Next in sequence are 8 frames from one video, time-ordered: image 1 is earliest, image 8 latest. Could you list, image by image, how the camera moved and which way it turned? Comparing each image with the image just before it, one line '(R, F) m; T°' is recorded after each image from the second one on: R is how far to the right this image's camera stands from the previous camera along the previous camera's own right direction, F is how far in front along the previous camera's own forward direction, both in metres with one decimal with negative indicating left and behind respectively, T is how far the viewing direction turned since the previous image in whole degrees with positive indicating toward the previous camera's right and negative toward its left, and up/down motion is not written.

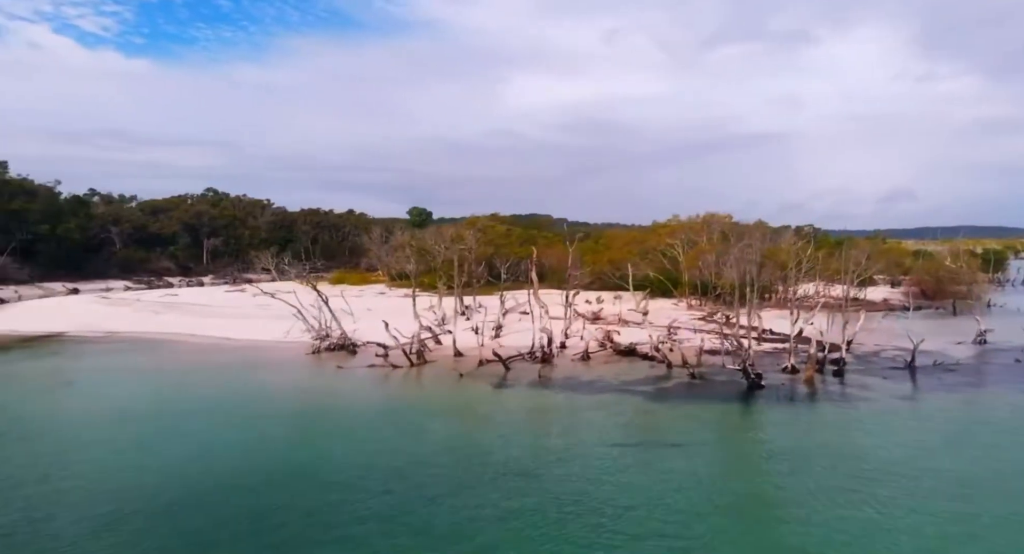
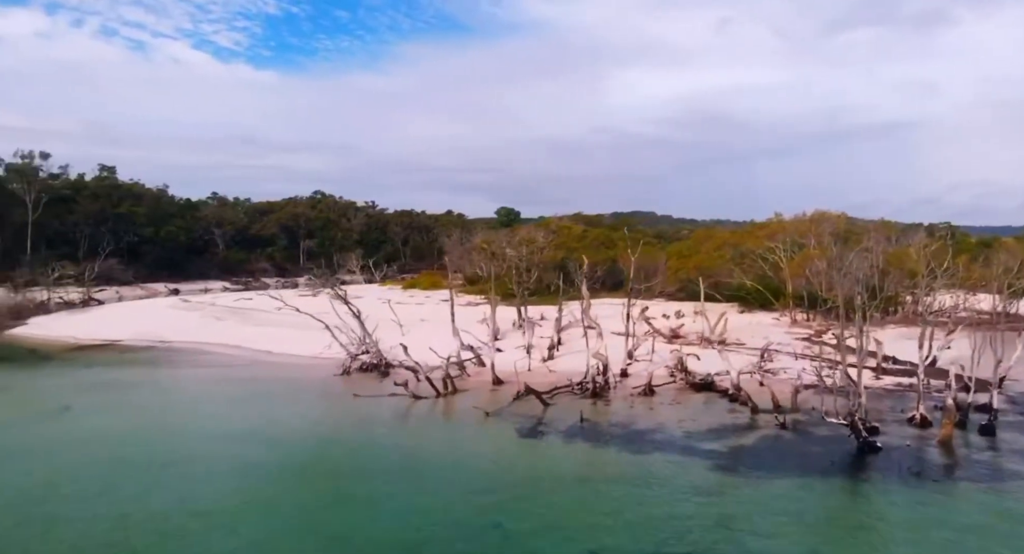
(+1.2, +3.0) m; -9°
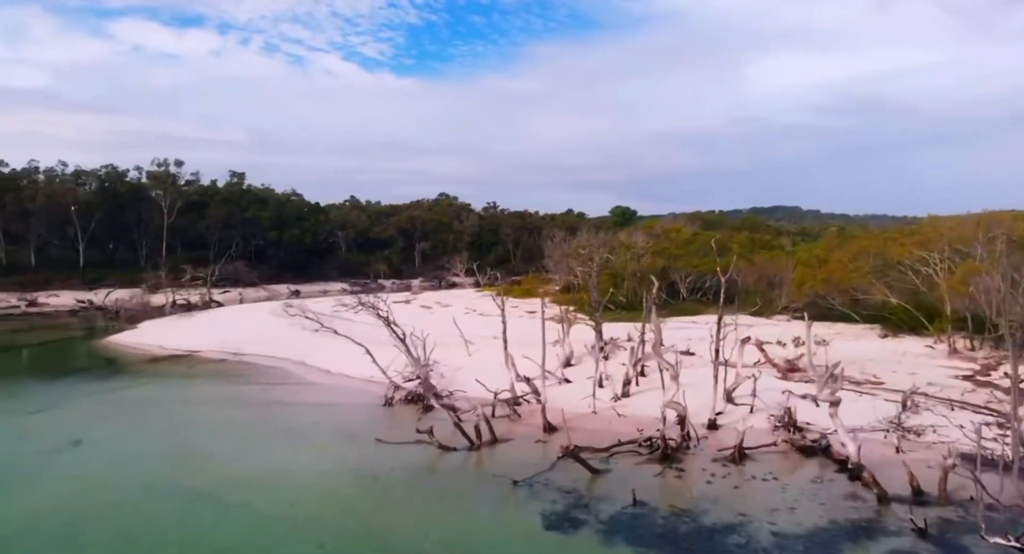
(+1.3, +2.8) m; -11°
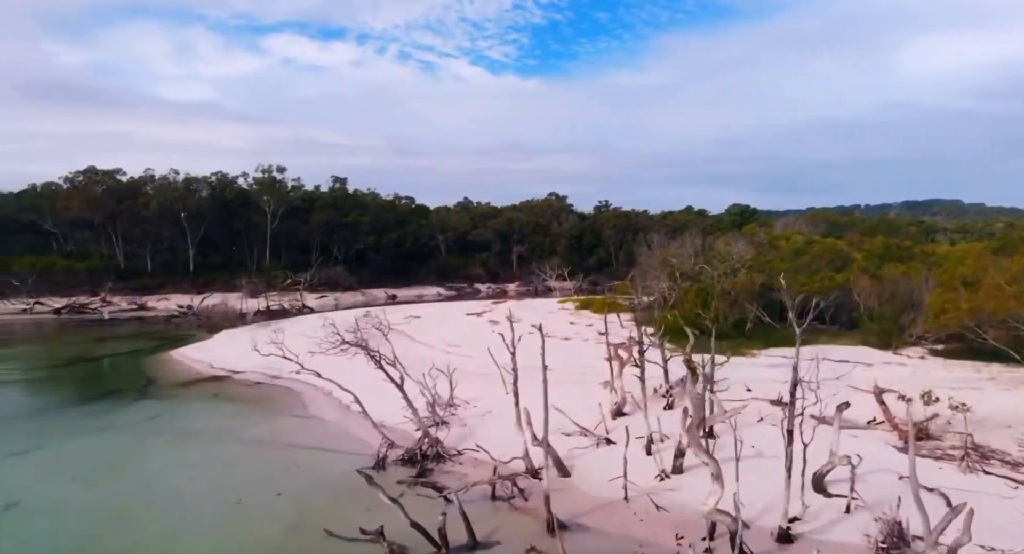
(+1.7, +3.2) m; -10°
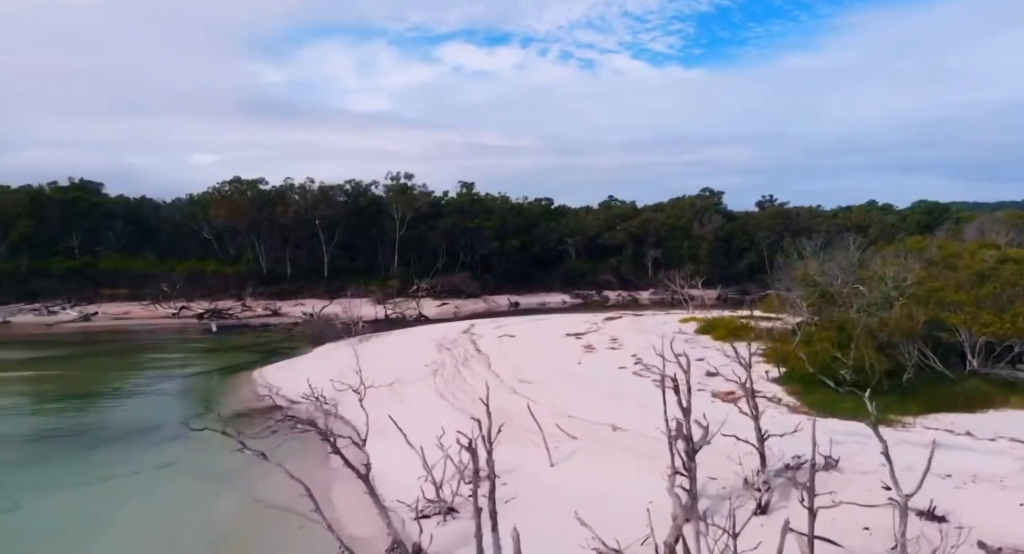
(+2.0, +3.7) m; -13°
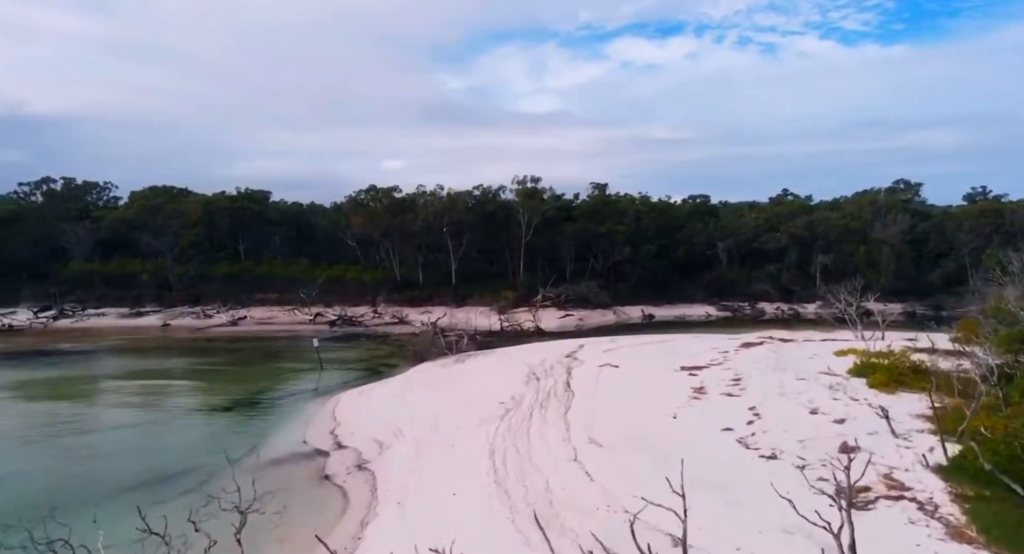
(+2.3, +3.7) m; -14°
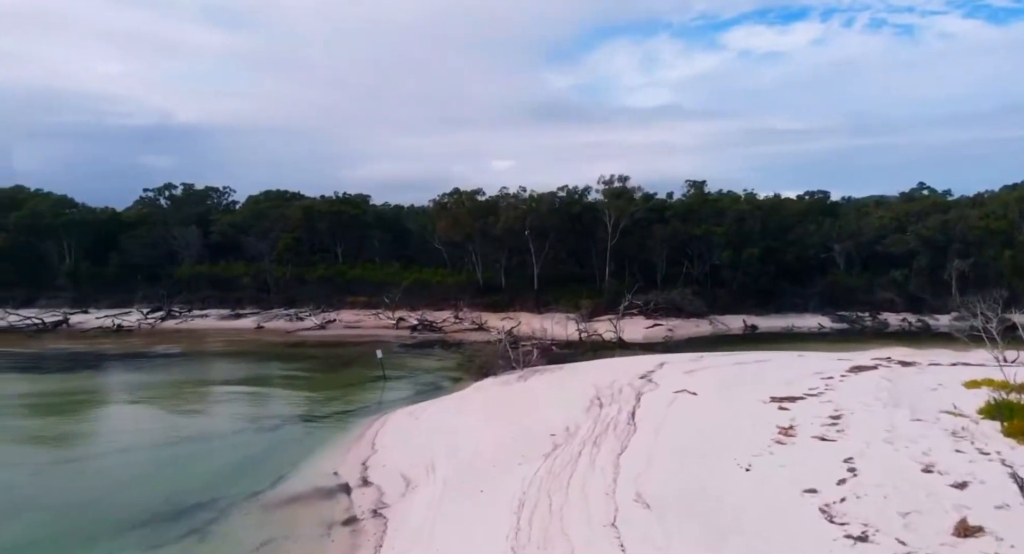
(+1.5, +2.3) m; -9°
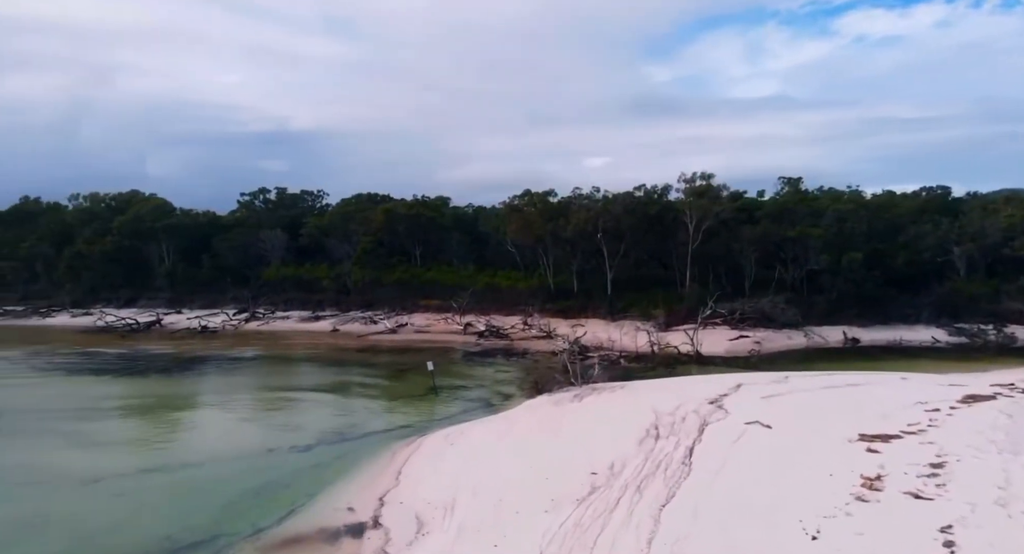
(+1.4, +2.0) m; -8°
